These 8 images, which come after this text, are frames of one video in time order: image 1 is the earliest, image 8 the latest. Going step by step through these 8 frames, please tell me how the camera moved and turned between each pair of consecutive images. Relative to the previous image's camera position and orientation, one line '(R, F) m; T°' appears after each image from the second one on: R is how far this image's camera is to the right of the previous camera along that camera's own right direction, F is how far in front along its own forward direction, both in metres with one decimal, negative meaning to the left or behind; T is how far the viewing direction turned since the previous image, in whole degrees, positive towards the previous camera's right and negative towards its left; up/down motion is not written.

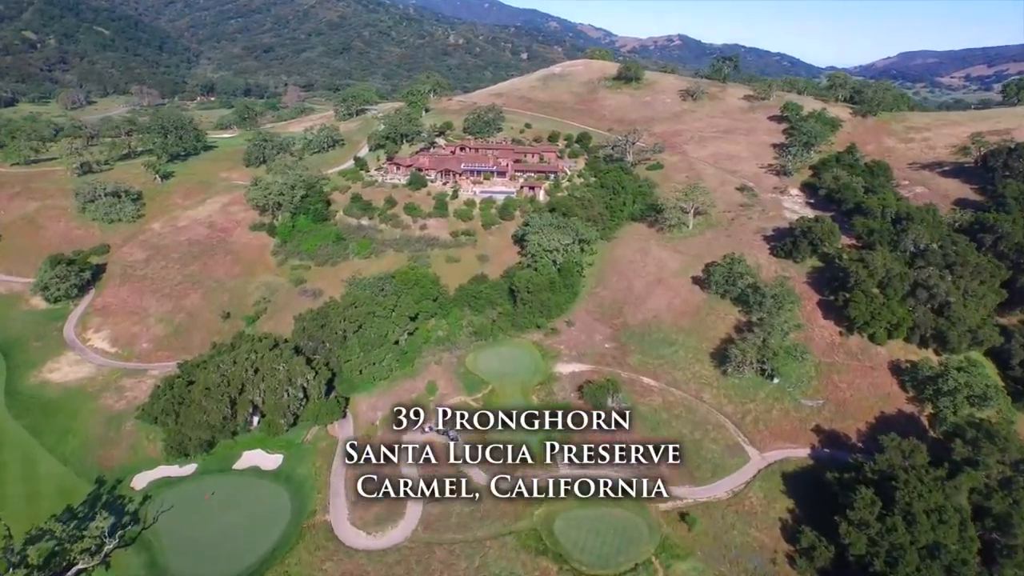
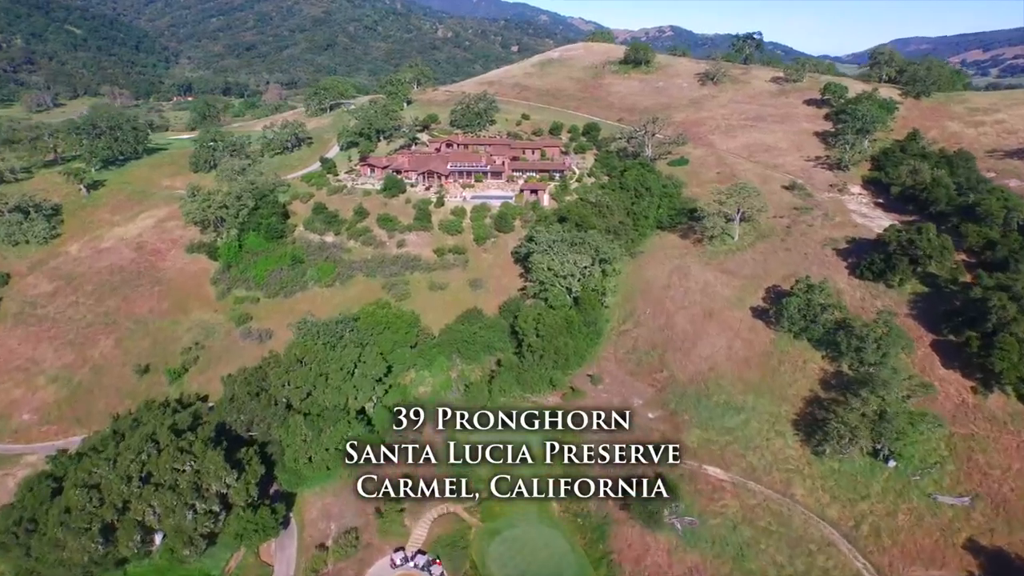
(-0.7, +21.4) m; 0°
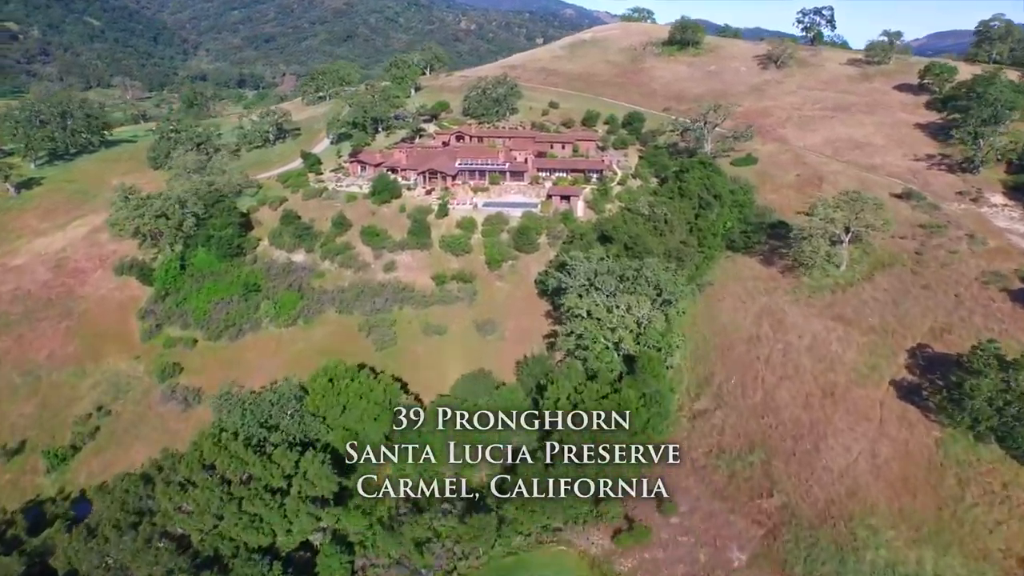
(-0.2, +22.1) m; -2°
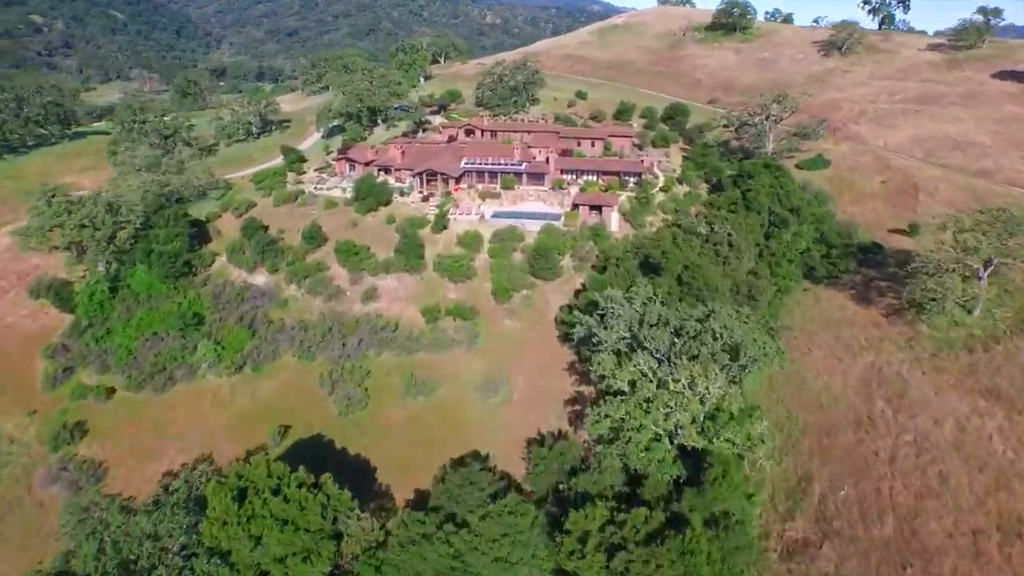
(+0.7, +15.7) m; -2°
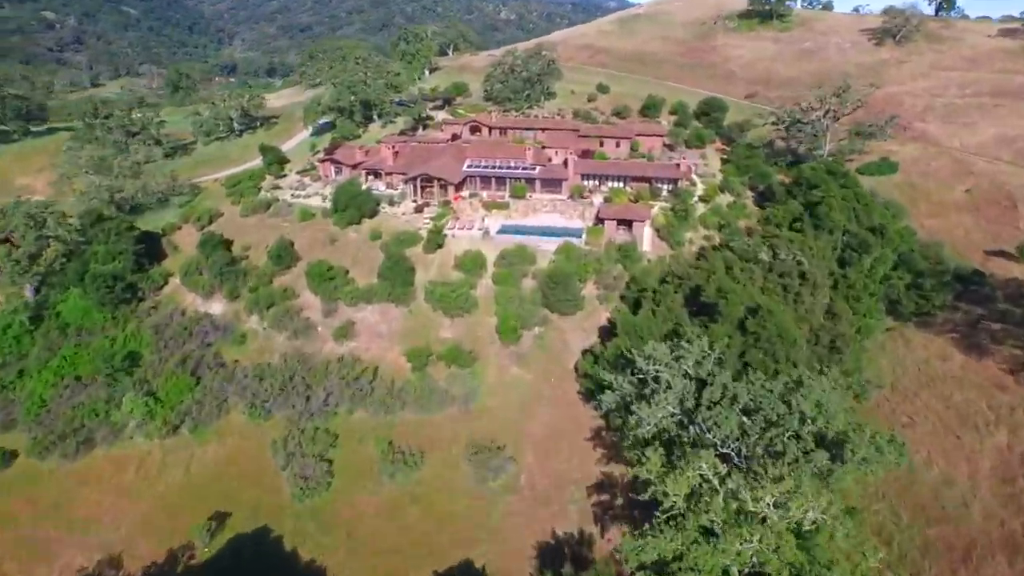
(+0.3, +10.9) m; -1°
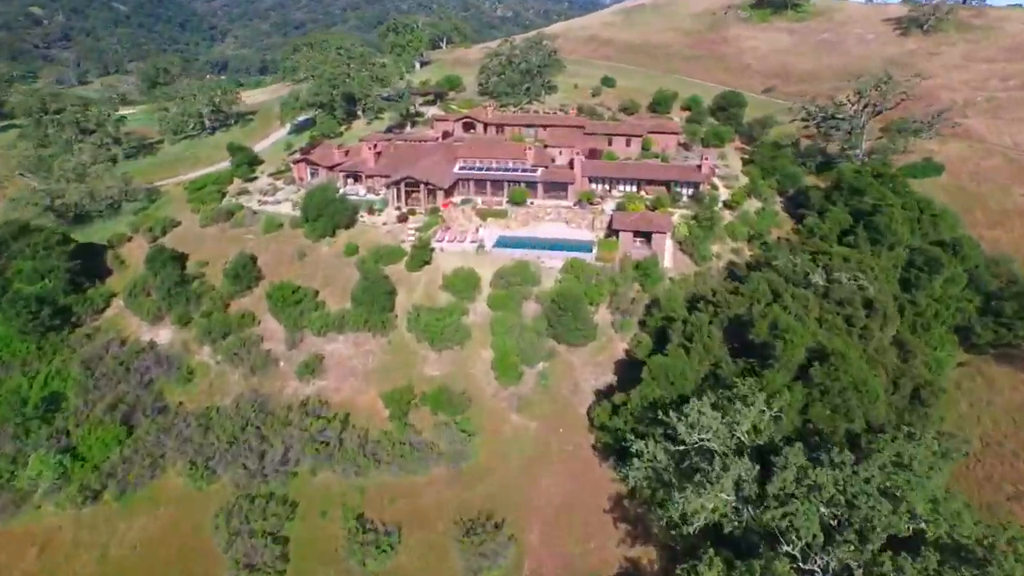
(-0.1, +7.3) m; 0°
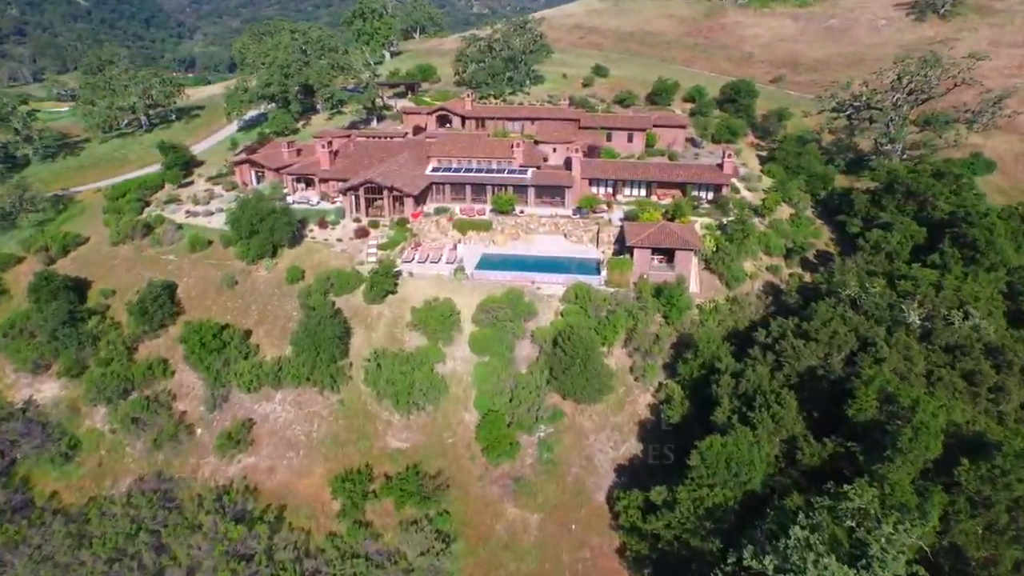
(-0.5, +9.1) m; +2°
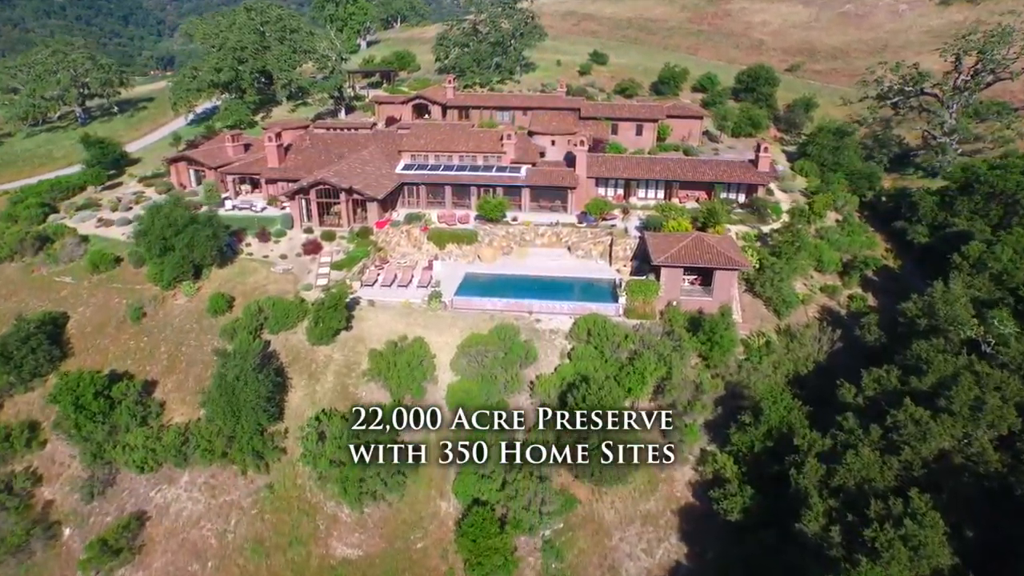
(-0.1, +8.0) m; +1°
